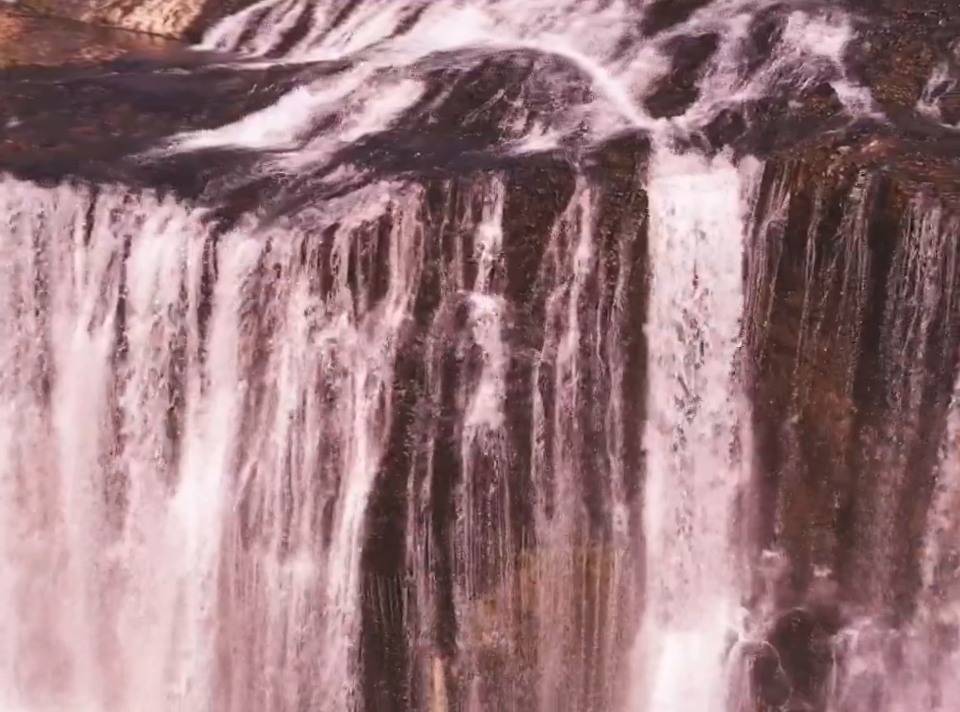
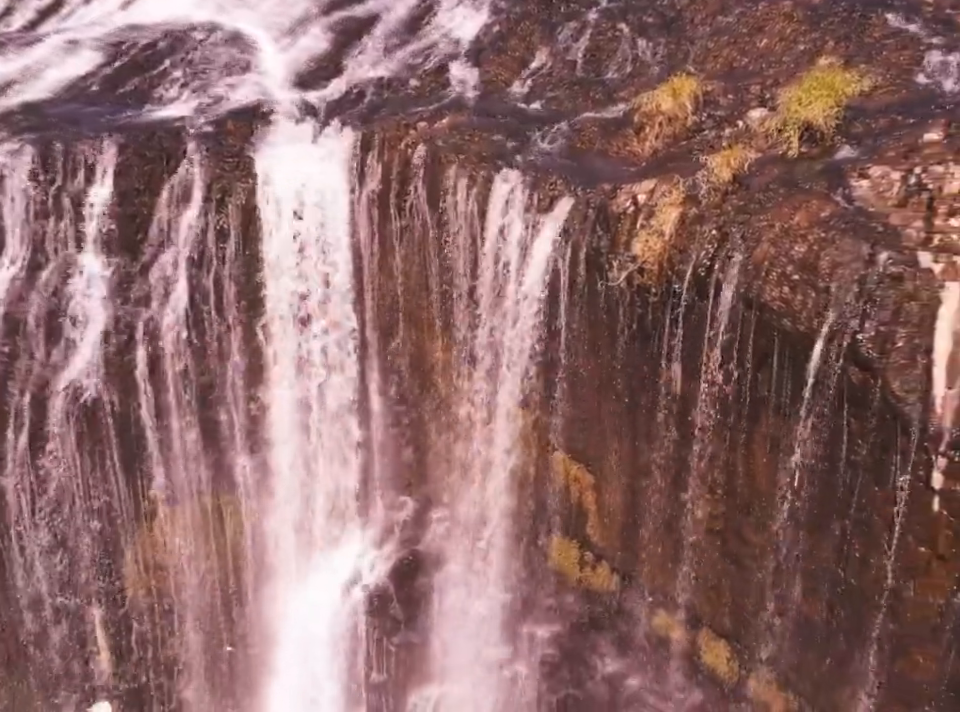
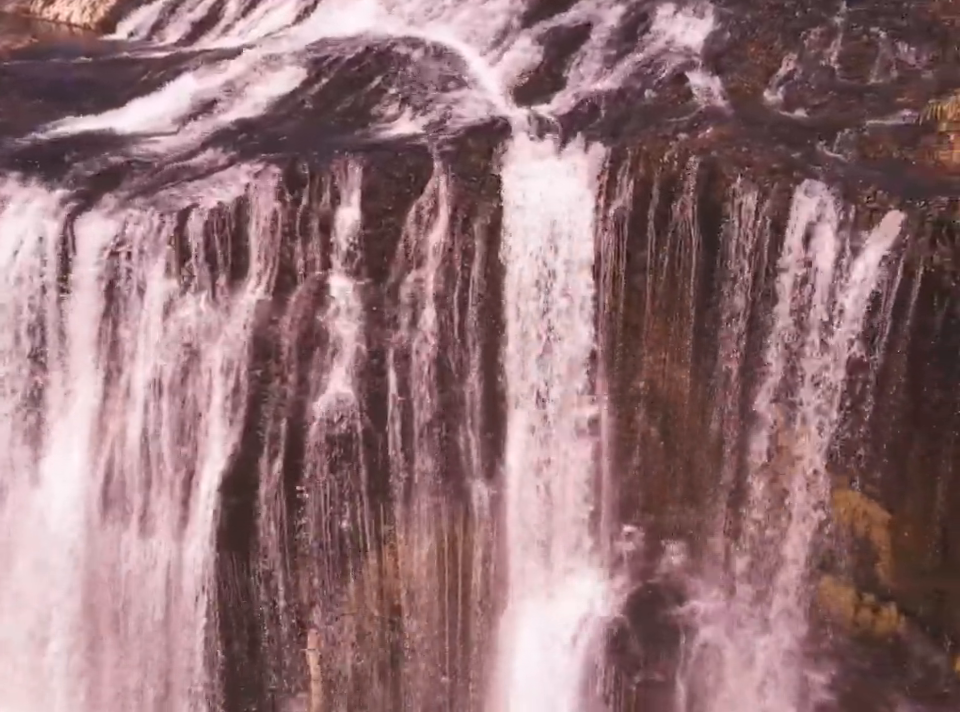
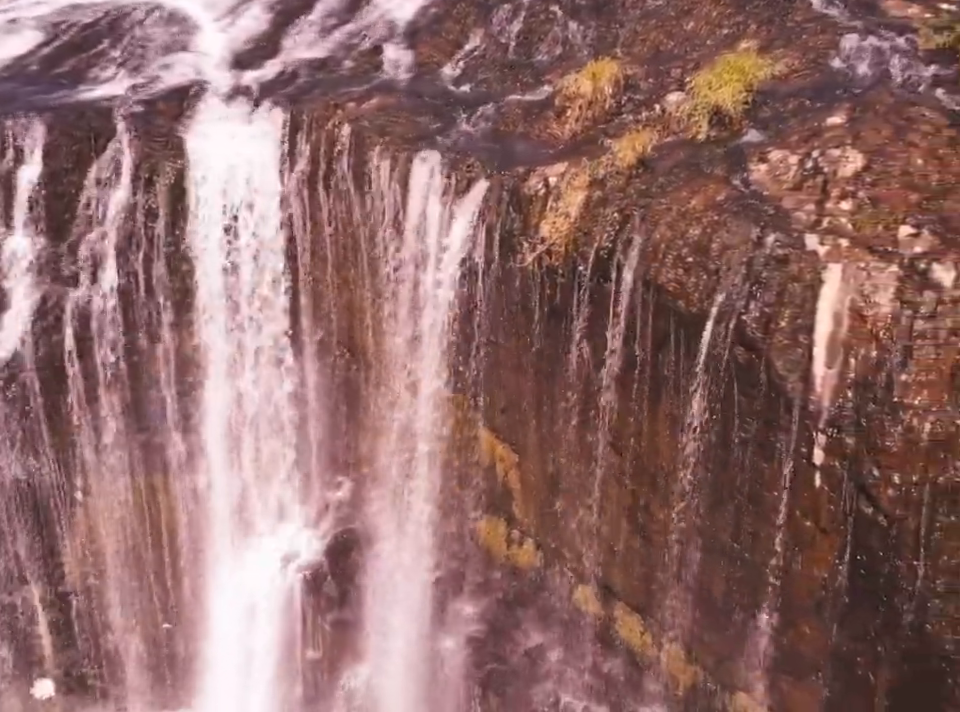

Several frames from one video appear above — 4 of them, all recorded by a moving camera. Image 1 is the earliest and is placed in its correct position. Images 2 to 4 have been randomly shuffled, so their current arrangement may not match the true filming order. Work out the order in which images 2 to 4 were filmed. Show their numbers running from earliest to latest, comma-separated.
3, 2, 4
